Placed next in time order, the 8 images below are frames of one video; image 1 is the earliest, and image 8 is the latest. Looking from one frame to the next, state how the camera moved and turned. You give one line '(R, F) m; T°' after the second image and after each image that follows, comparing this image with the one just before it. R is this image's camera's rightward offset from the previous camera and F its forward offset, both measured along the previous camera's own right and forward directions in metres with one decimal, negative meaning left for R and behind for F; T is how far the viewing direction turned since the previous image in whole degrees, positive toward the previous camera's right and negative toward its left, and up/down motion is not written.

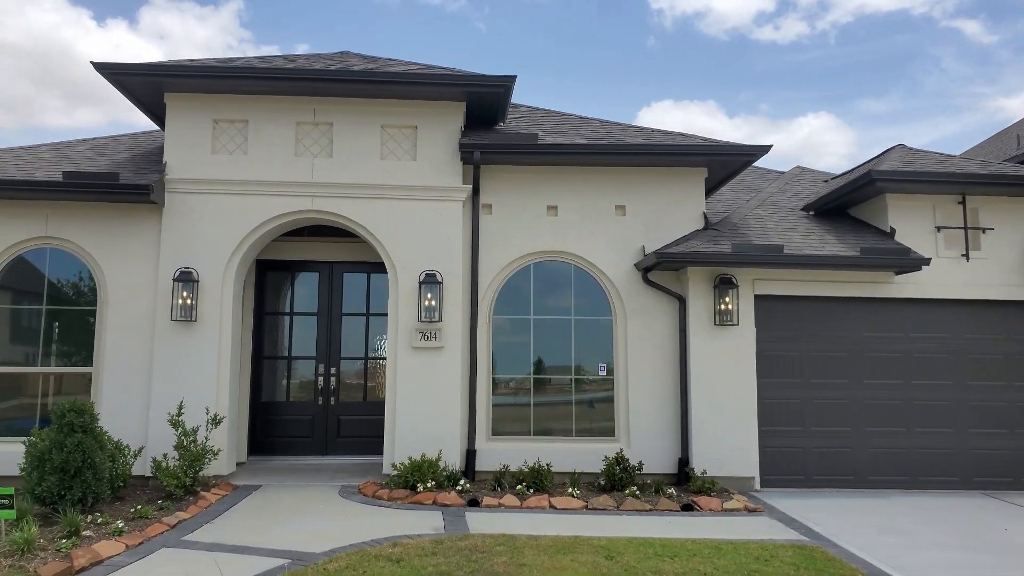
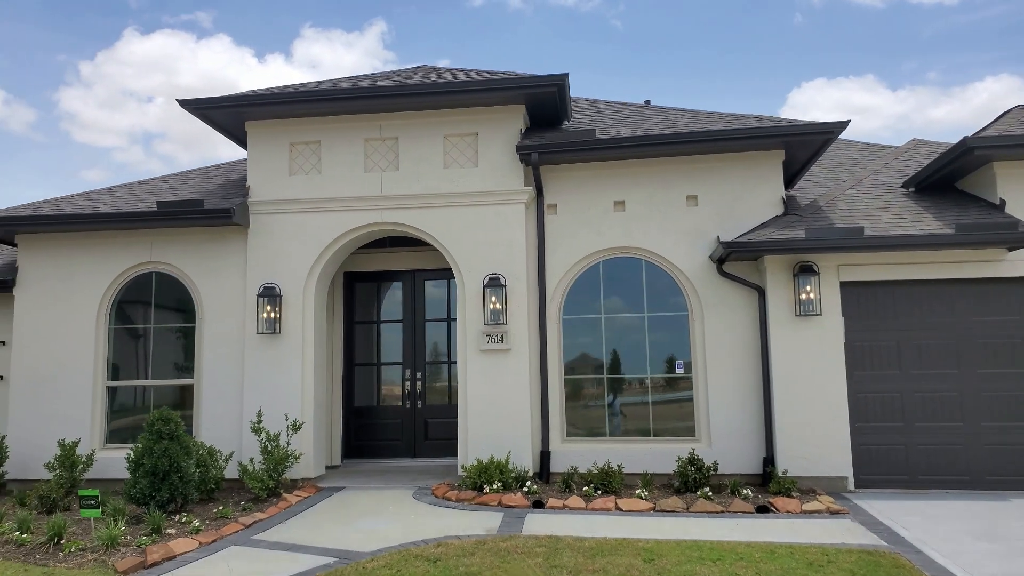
(+0.8, +0.1) m; -10°
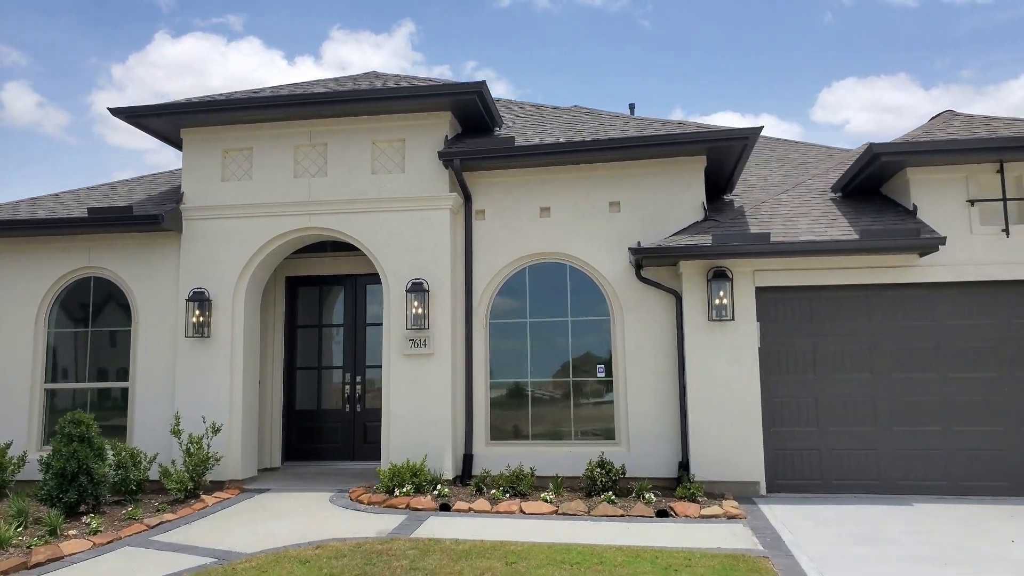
(+1.0, -0.1) m; -1°
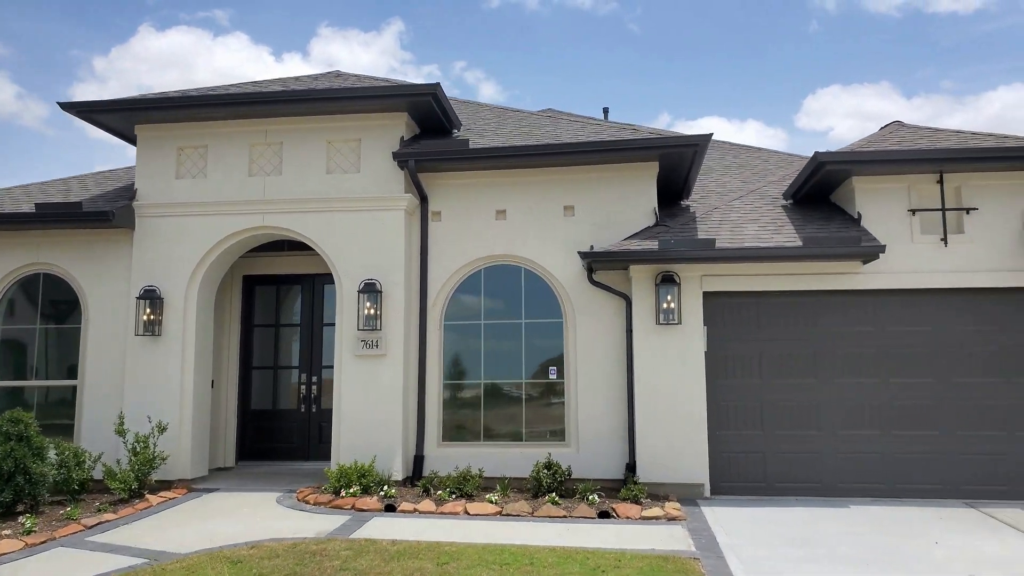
(+0.3, -0.1) m; +1°
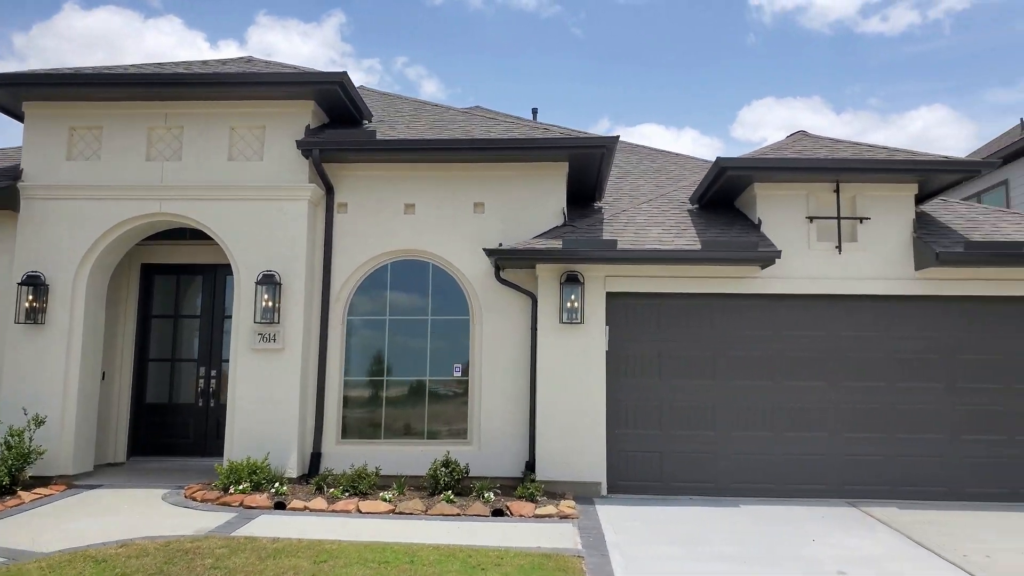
(+0.4, +0.1) m; +5°
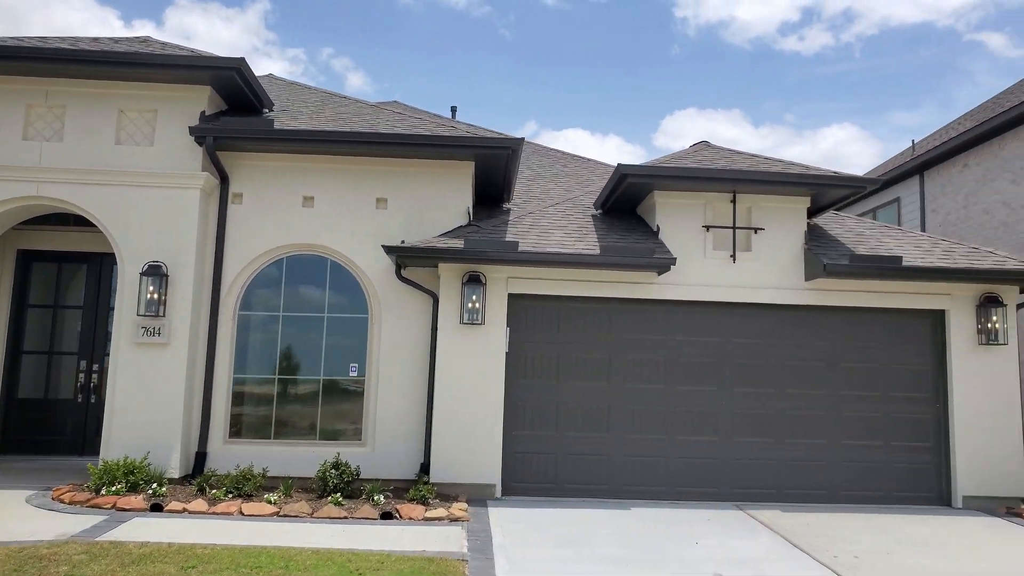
(+0.2, +0.1) m; +6°
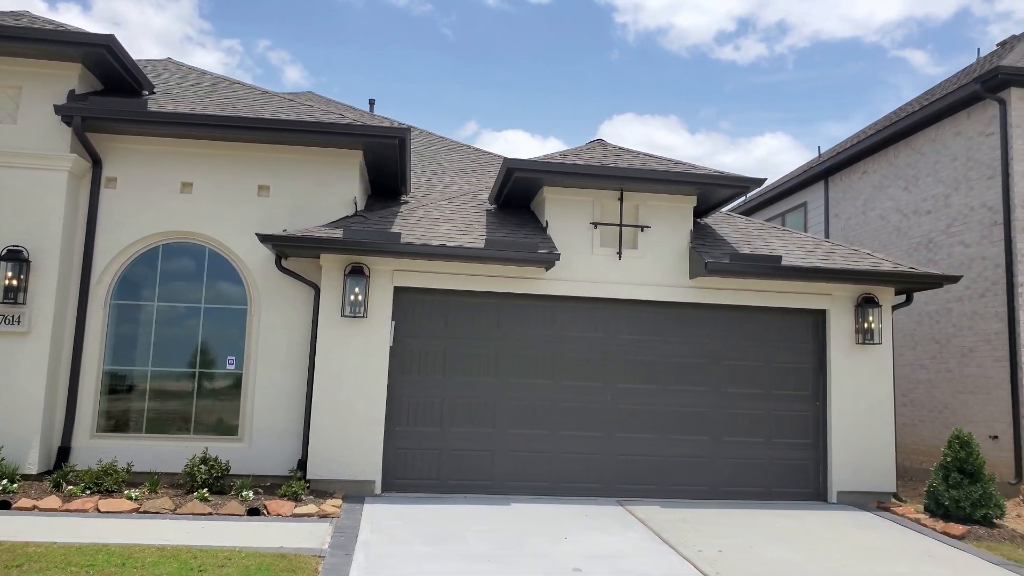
(+0.6, +0.1) m; +4°
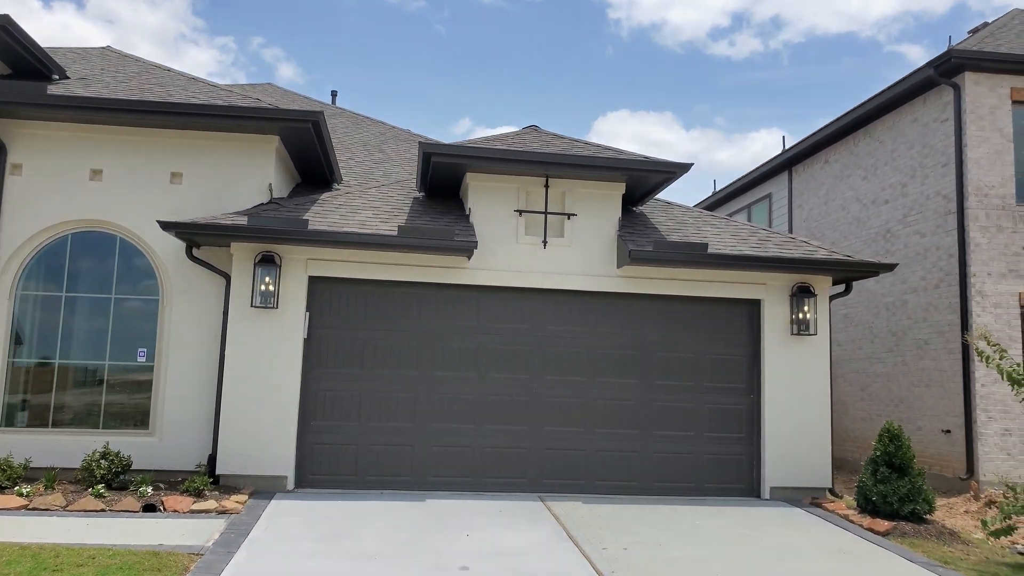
(+0.8, +0.2) m; 0°
